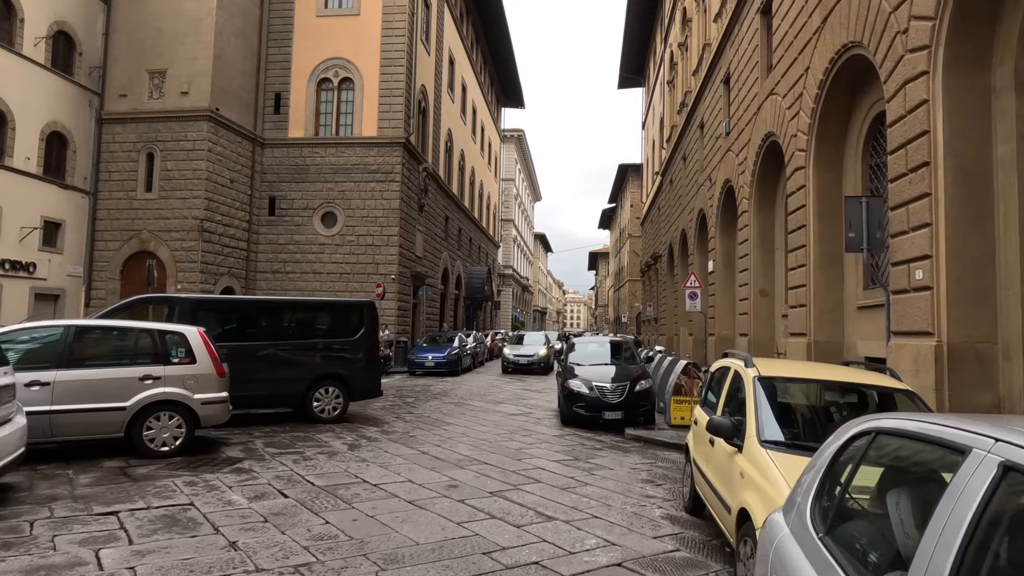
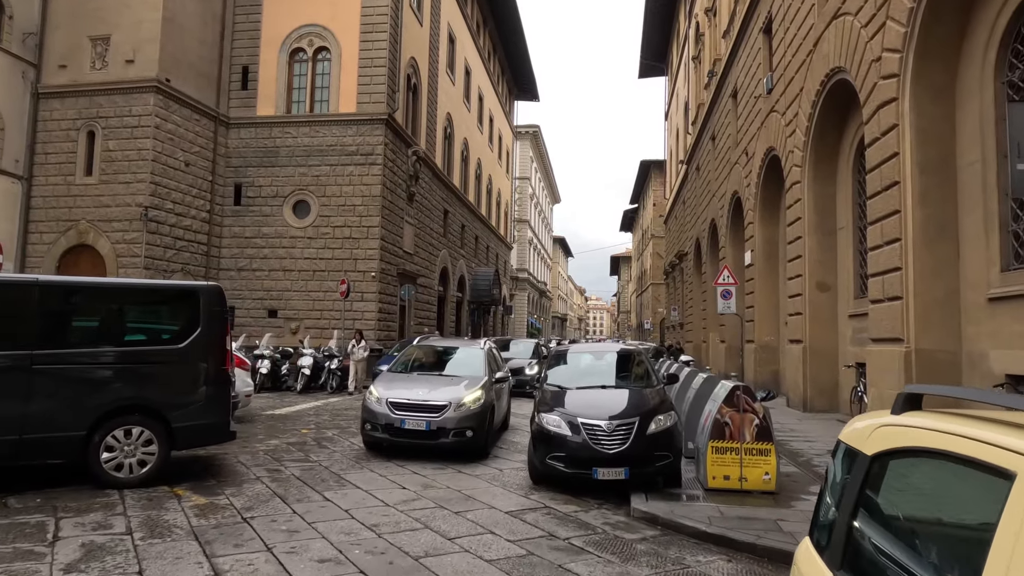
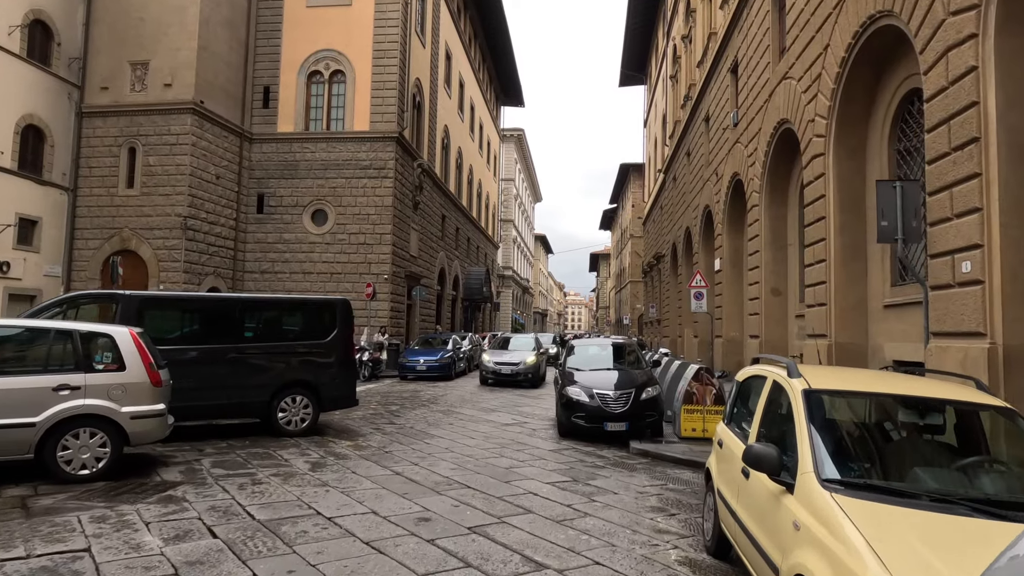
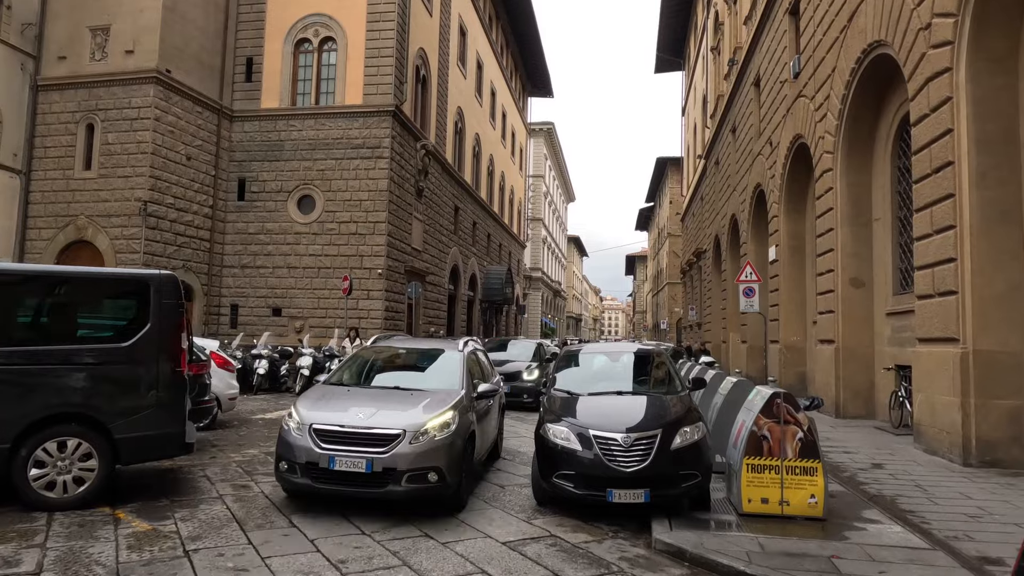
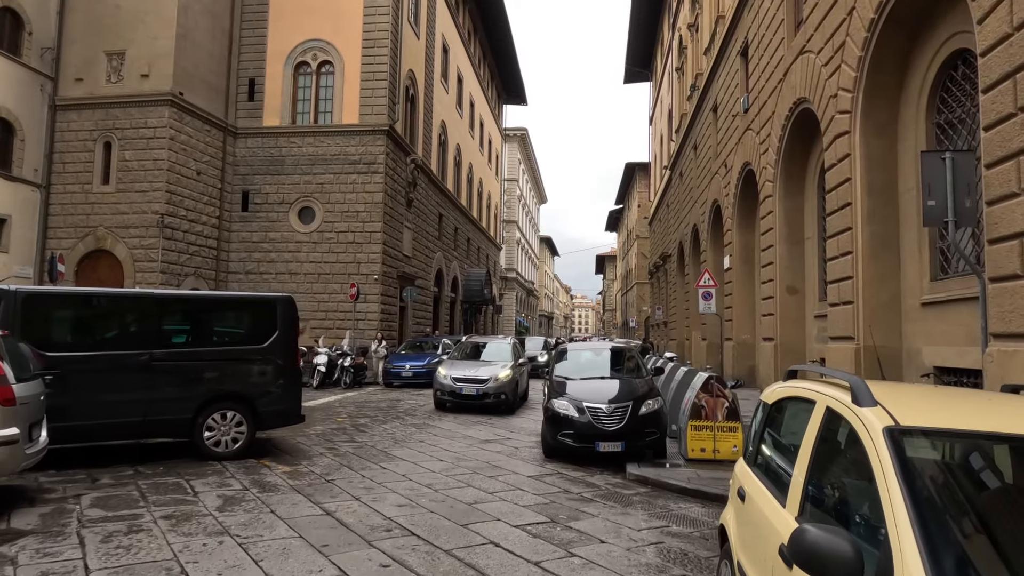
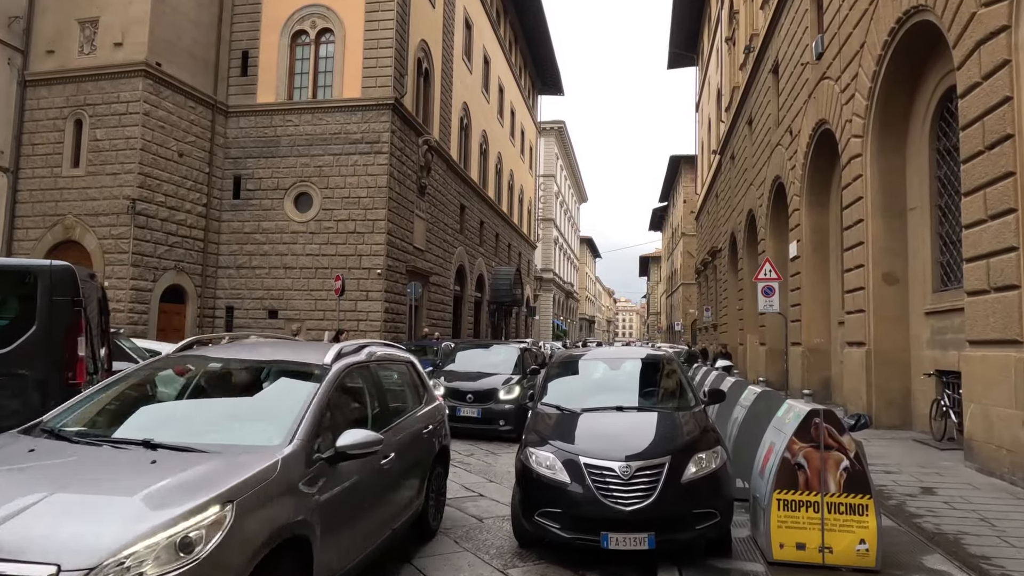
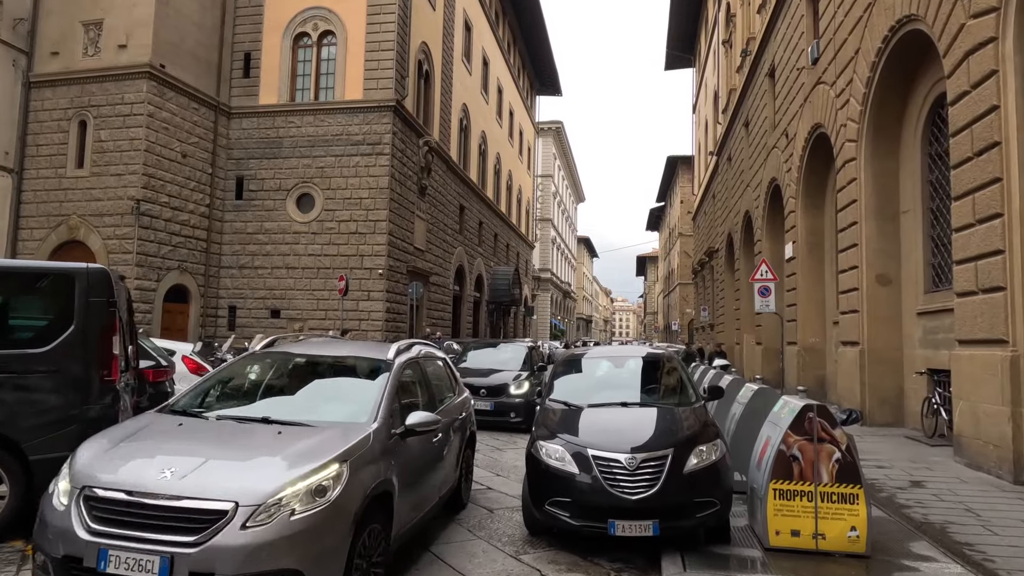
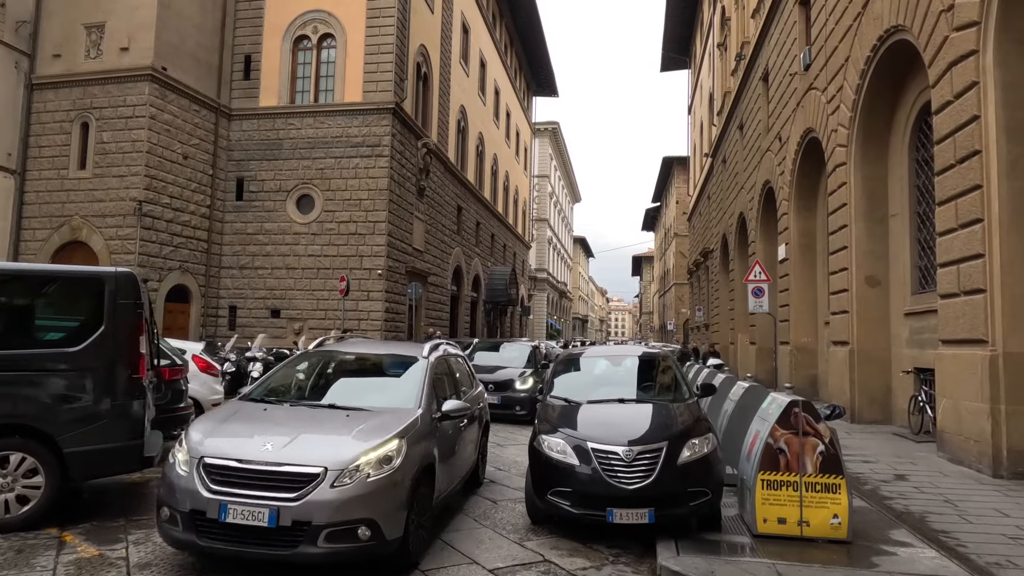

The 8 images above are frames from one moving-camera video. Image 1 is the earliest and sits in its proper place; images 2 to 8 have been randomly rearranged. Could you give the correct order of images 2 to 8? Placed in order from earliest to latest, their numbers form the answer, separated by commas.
3, 5, 2, 4, 8, 7, 6
